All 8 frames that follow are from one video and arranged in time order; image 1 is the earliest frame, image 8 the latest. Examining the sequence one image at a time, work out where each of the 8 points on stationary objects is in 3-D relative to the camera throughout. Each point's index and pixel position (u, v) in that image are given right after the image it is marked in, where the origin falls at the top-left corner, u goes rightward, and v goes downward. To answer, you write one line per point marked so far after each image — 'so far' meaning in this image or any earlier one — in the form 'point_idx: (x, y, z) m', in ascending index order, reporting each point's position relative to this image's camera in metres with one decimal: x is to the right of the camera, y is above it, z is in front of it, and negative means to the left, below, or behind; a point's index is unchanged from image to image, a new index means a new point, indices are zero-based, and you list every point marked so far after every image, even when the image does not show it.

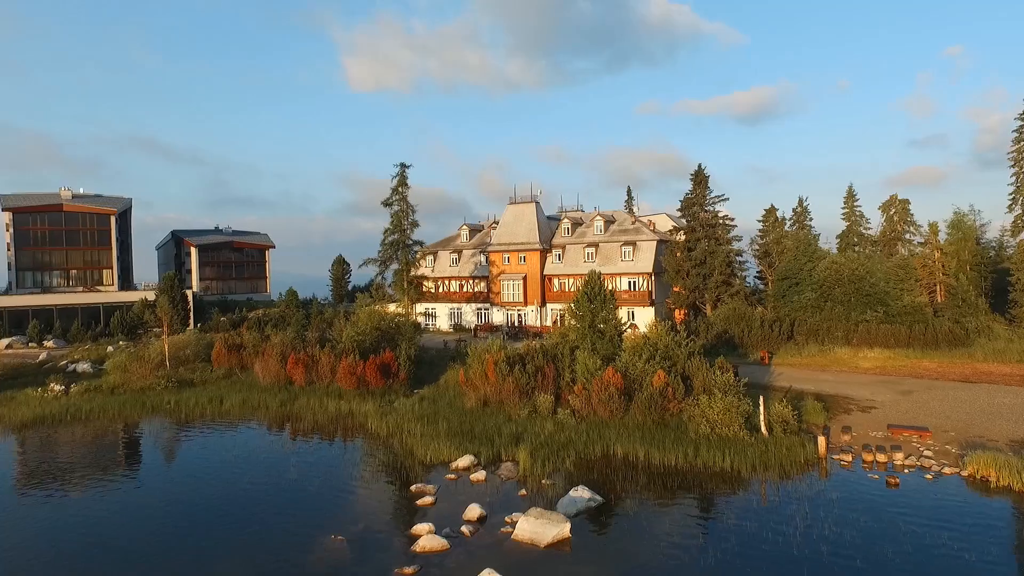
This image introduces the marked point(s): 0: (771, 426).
0: (+8.1, -4.3, +19.1) m
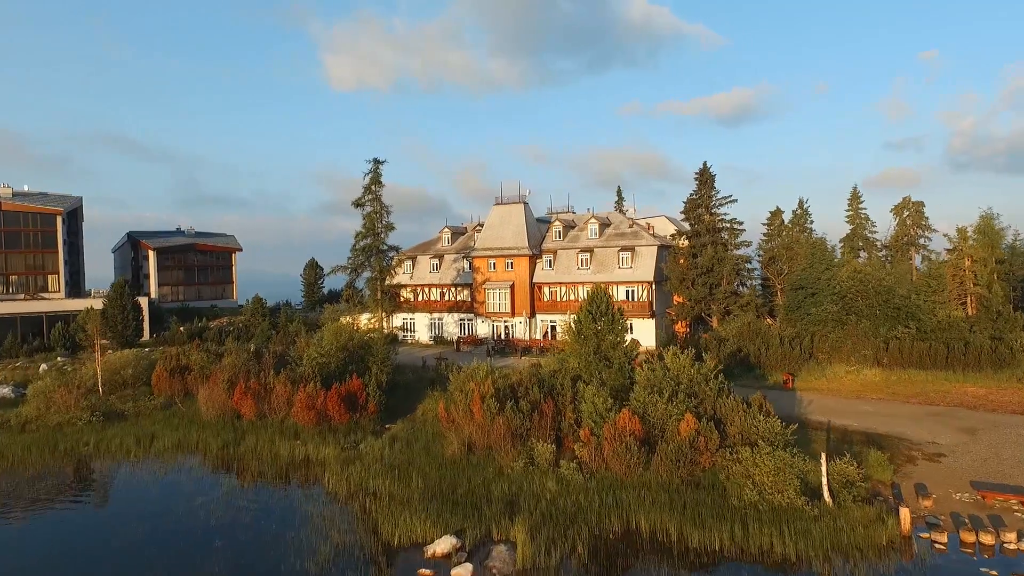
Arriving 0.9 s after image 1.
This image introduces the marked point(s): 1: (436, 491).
0: (+7.9, -4.9, +15.0) m
1: (-2.1, -5.6, +16.9) m
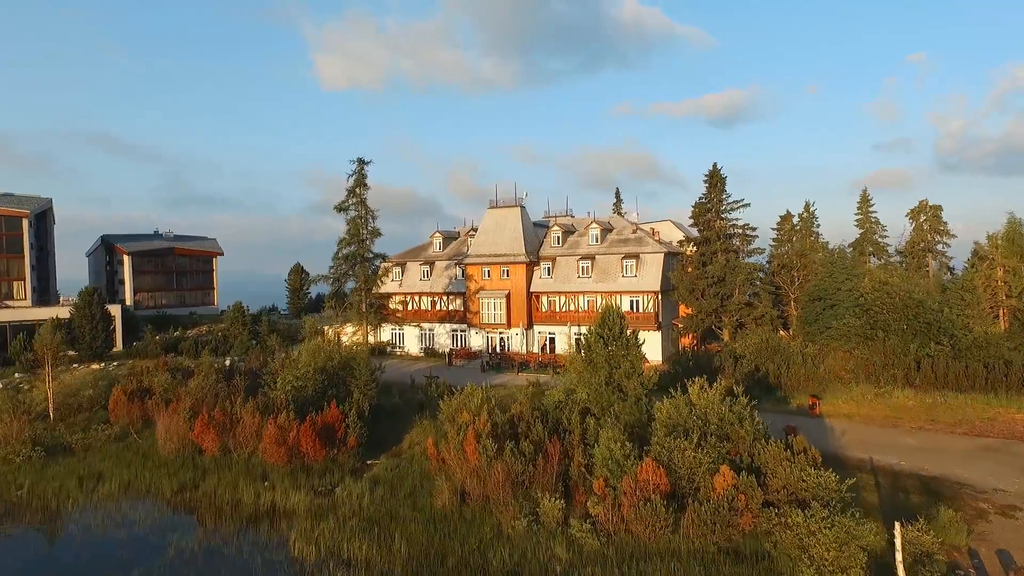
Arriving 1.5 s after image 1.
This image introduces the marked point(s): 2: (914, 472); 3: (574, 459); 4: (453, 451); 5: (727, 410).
0: (+8.0, -5.6, +12.3) m
1: (-2.1, -6.2, +14.0) m
2: (+12.0, -5.5, +18.3) m
3: (+1.7, -4.7, +17.0) m
4: (-1.8, -4.8, +18.1) m
5: (+5.7, -3.3, +16.4) m
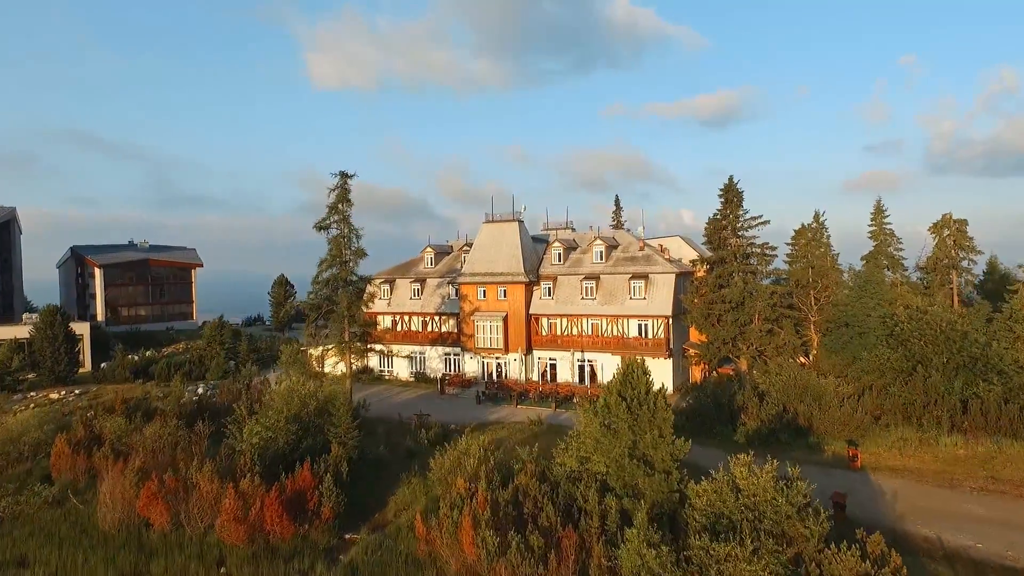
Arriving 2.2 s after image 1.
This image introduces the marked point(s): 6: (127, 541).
0: (+8.2, -6.9, +9.2) m
1: (-1.9, -7.6, +10.9) m
2: (+12.1, -6.9, +15.3) m
3: (+1.9, -6.1, +13.9) m
4: (-1.6, -6.2, +15.0) m
5: (+5.9, -4.6, +13.3) m
6: (-11.4, -7.5, +18.1) m
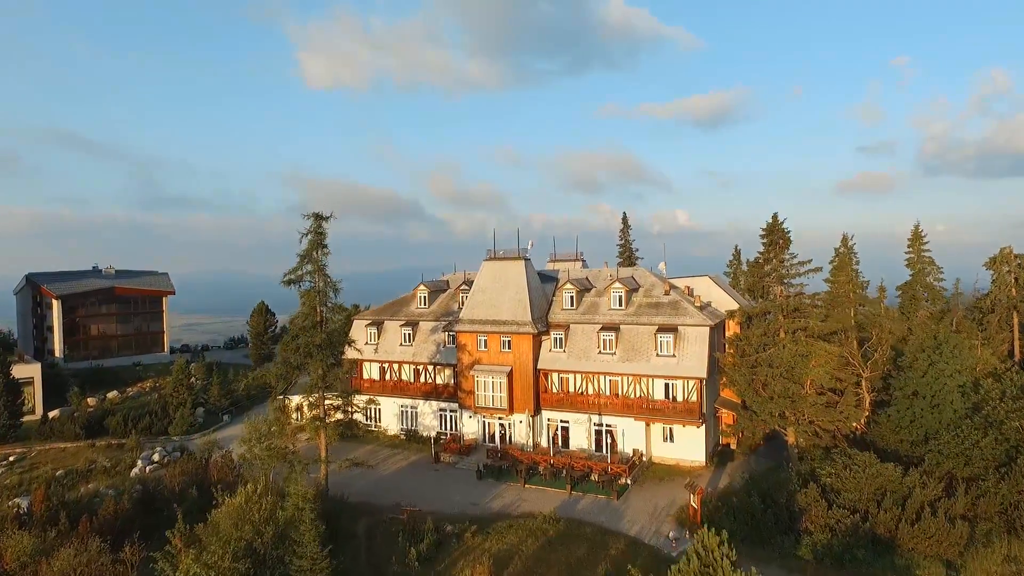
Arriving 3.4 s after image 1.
0: (+8.7, -9.6, +4.2) m
1: (-1.4, -10.3, +5.7) m
2: (+12.6, -9.5, +10.3) m
3: (+2.4, -8.8, +8.8) m
4: (-1.1, -8.8, +9.8) m
5: (+6.4, -7.3, +8.3) m
6: (-10.9, -10.1, +12.9) m
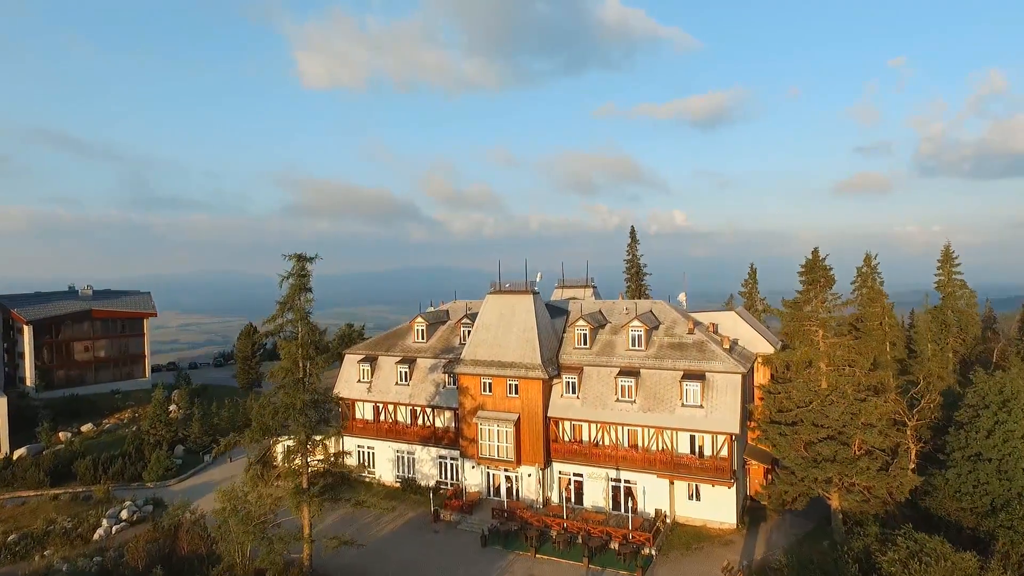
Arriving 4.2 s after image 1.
0: (+9.2, -11.5, +1.0) m
1: (-0.9, -12.1, +2.5) m
2: (+13.1, -11.4, +7.1) m
3: (+2.8, -10.6, +5.6) m
4: (-0.7, -10.7, +6.6) m
5: (+6.8, -9.2, +5.1) m
6: (-10.5, -12.0, +9.6) m
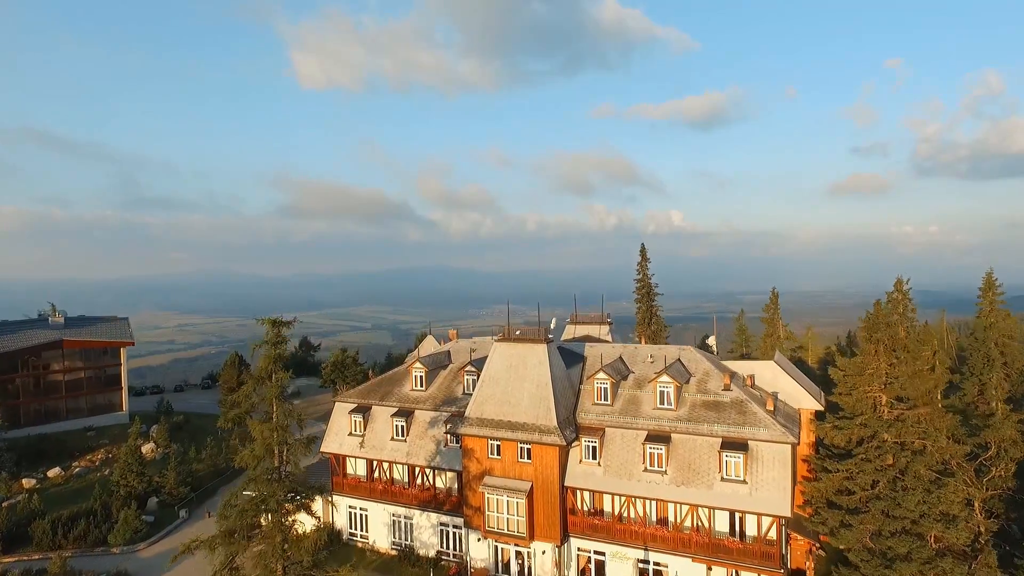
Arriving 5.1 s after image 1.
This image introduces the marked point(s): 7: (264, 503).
0: (+9.8, -13.6, -2.6) m
1: (-0.3, -14.3, -1.2) m
2: (+13.7, -13.6, +3.5) m
3: (+3.4, -12.8, +1.9) m
4: (-0.1, -12.8, +3.0) m
5: (+7.5, -11.3, +1.4) m
6: (-9.9, -14.1, +5.9) m
7: (-7.8, -6.3, +19.9) m
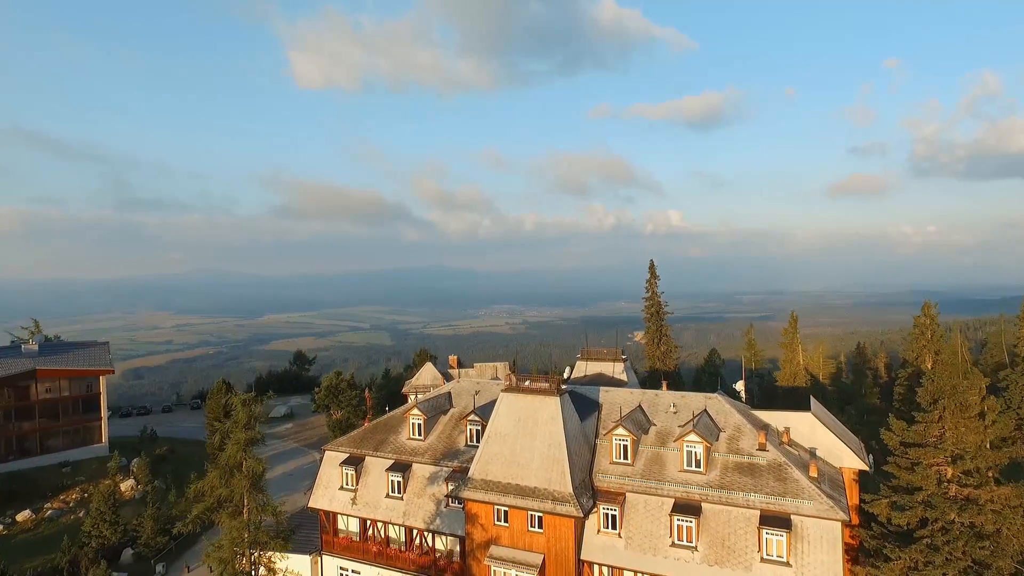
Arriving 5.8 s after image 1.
0: (+10.2, -15.4, -5.5) m
1: (+0.2, -16.1, -4.0) m
2: (+14.1, -15.4, +0.7) m
3: (+3.8, -14.6, -0.9) m
4: (+0.3, -14.7, +0.1) m
5: (+7.9, -13.1, -1.4) m
6: (-9.5, -16.0, +3.0) m
7: (-7.4, -8.2, +17.0) m
